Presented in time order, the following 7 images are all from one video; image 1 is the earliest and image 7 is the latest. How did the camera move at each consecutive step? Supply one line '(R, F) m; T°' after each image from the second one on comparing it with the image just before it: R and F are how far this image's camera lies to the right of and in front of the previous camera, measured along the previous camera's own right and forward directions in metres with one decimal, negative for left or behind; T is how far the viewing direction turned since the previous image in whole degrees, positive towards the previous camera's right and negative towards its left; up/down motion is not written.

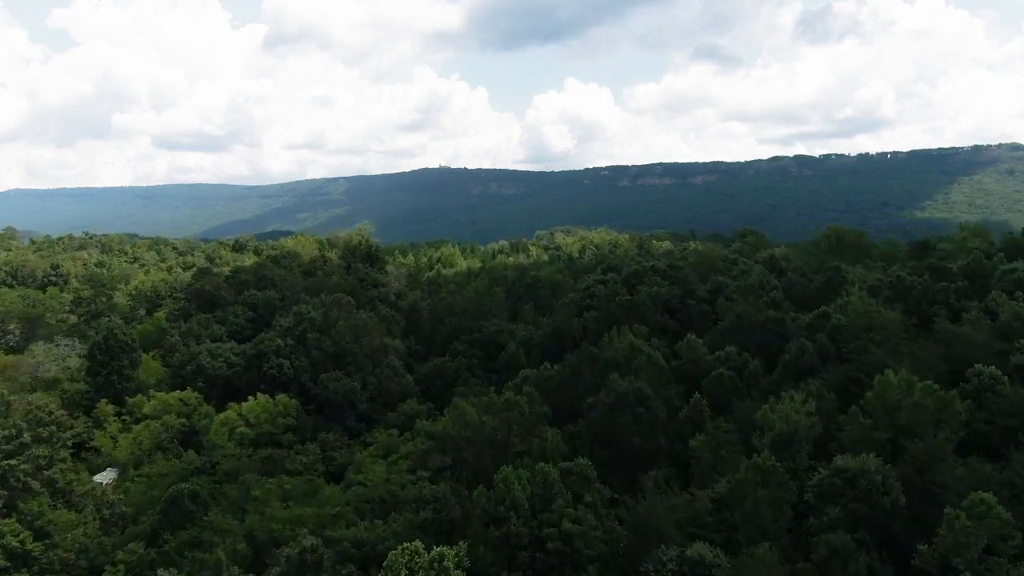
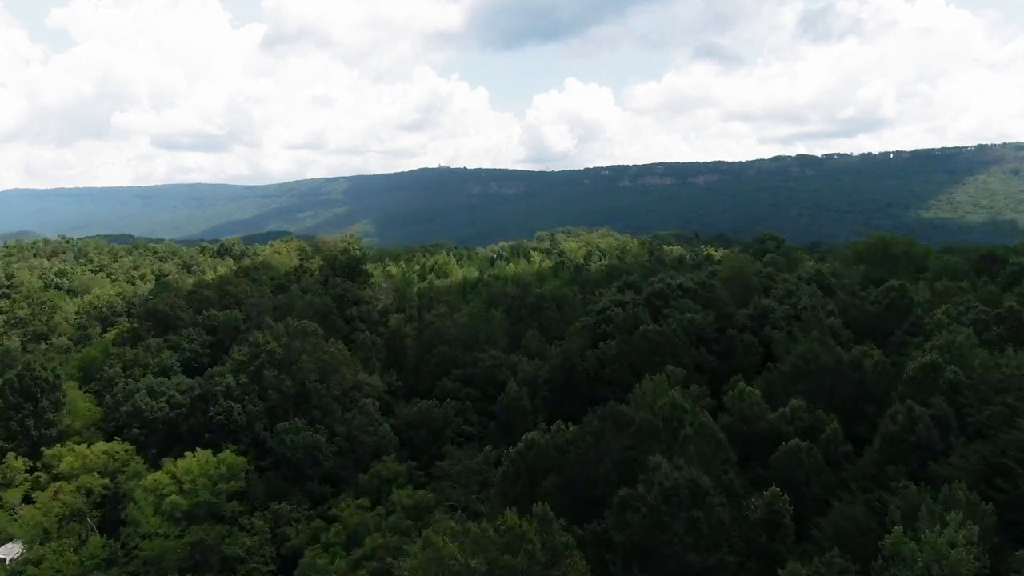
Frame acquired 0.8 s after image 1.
(-0.1, +6.6) m; 0°
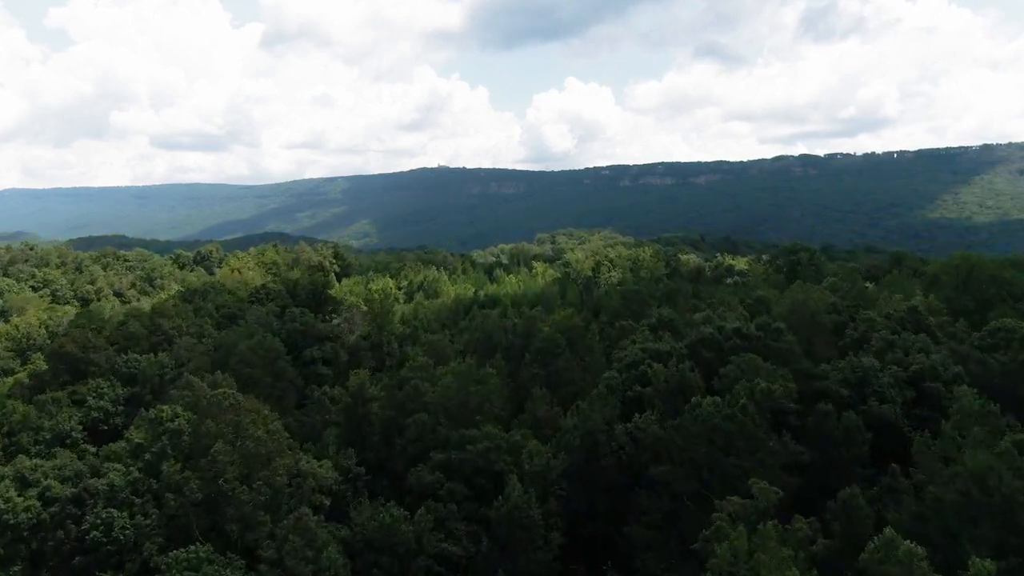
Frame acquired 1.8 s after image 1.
(-0.1, +8.8) m; 0°
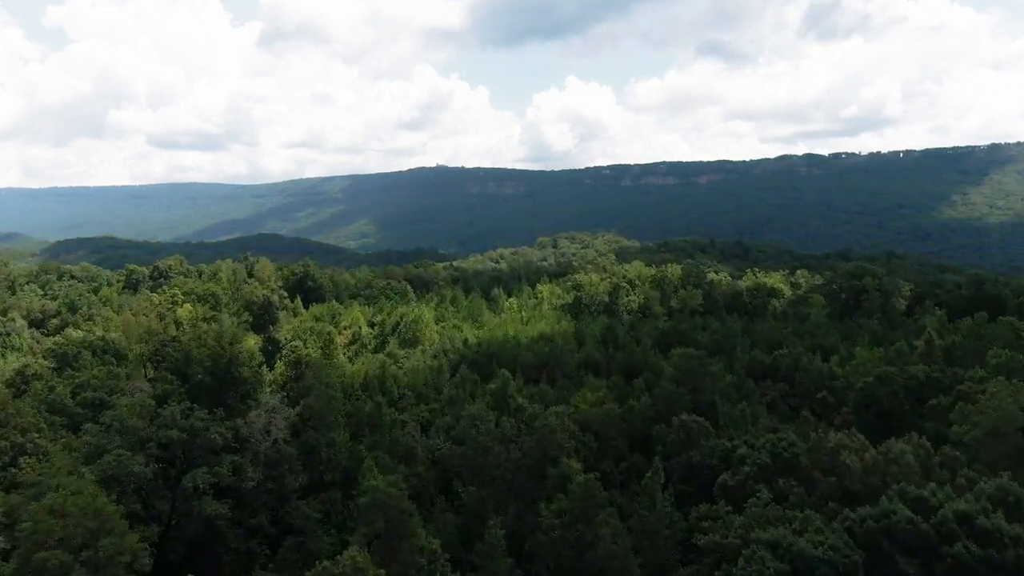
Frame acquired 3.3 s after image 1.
(-0.1, +13.2) m; 0°
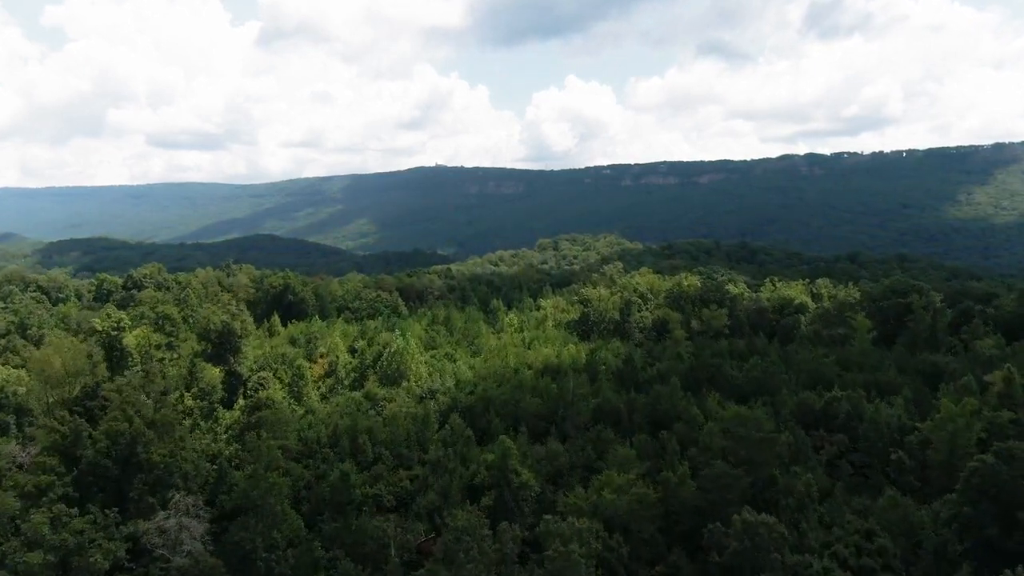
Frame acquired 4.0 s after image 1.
(-0.1, +6.6) m; 0°
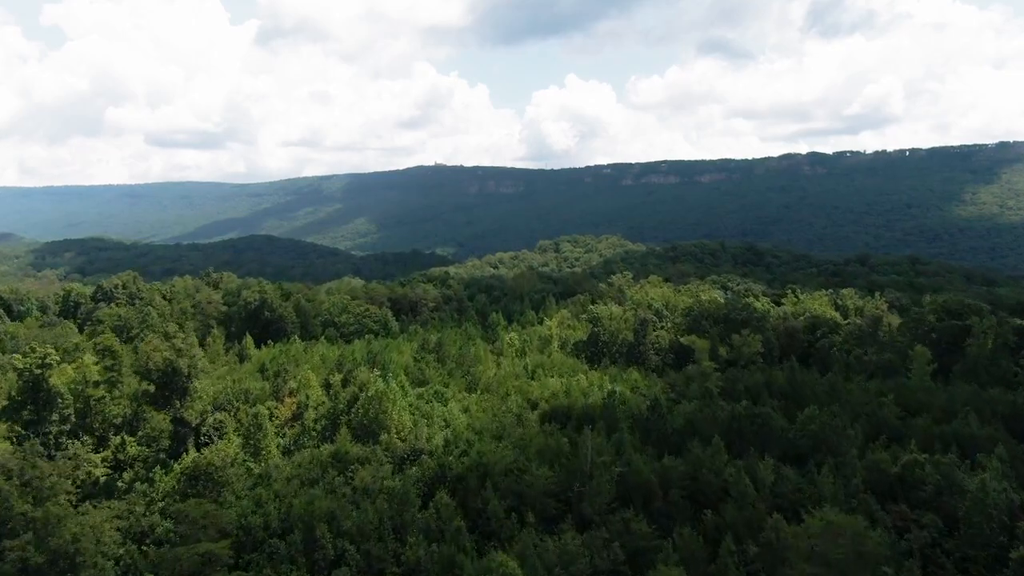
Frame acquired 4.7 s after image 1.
(-0.1, +6.6) m; 0°
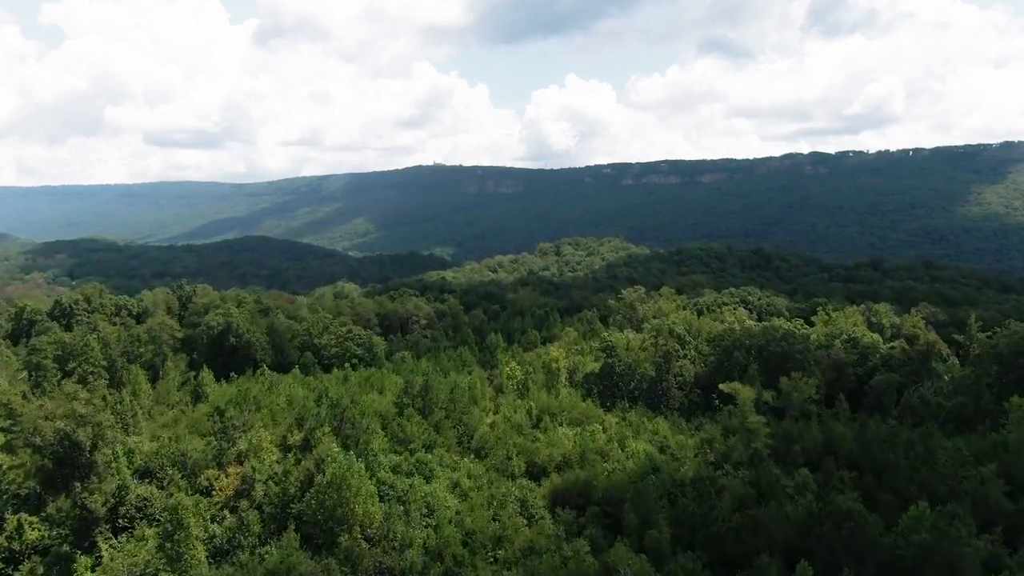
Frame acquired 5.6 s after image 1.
(-0.1, +7.7) m; 0°
